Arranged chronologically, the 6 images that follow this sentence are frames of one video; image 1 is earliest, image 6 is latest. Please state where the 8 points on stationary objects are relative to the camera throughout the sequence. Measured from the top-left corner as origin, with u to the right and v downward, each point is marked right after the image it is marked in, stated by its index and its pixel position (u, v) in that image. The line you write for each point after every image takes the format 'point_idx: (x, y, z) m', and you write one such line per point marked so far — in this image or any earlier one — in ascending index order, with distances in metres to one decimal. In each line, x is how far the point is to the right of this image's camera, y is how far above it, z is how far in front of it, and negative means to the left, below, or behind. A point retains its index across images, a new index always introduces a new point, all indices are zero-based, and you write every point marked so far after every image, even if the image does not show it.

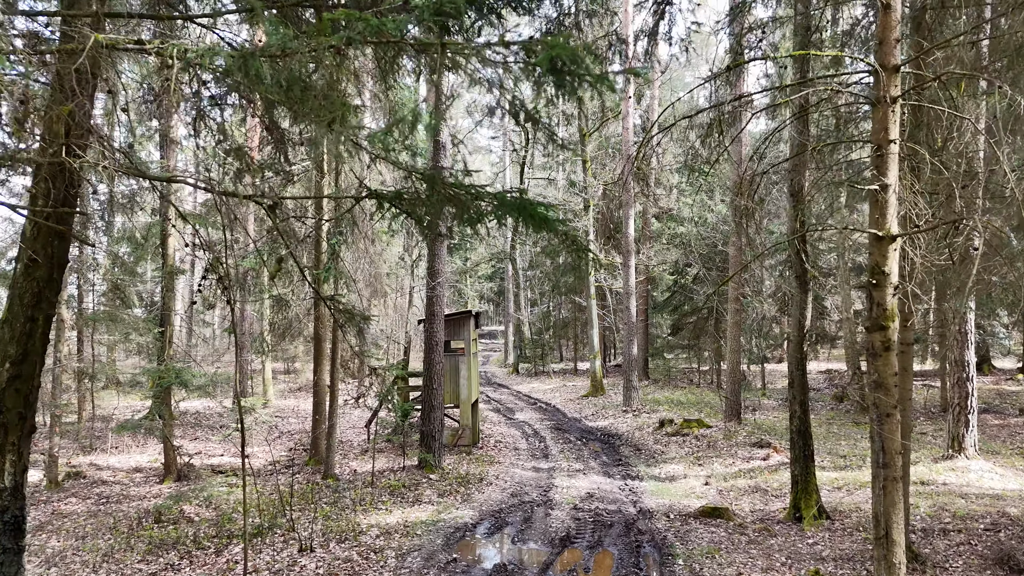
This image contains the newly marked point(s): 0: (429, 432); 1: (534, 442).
0: (-1.4, -2.5, +9.1) m
1: (+0.5, -3.6, +12.2) m
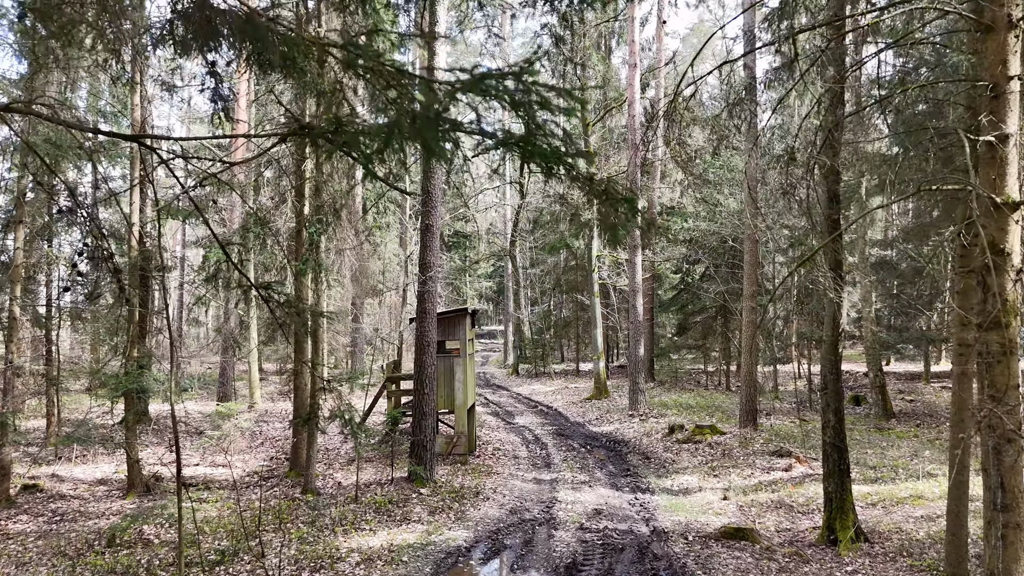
0: (-1.5, -2.4, +8.3) m
1: (+0.5, -3.5, +11.4) m
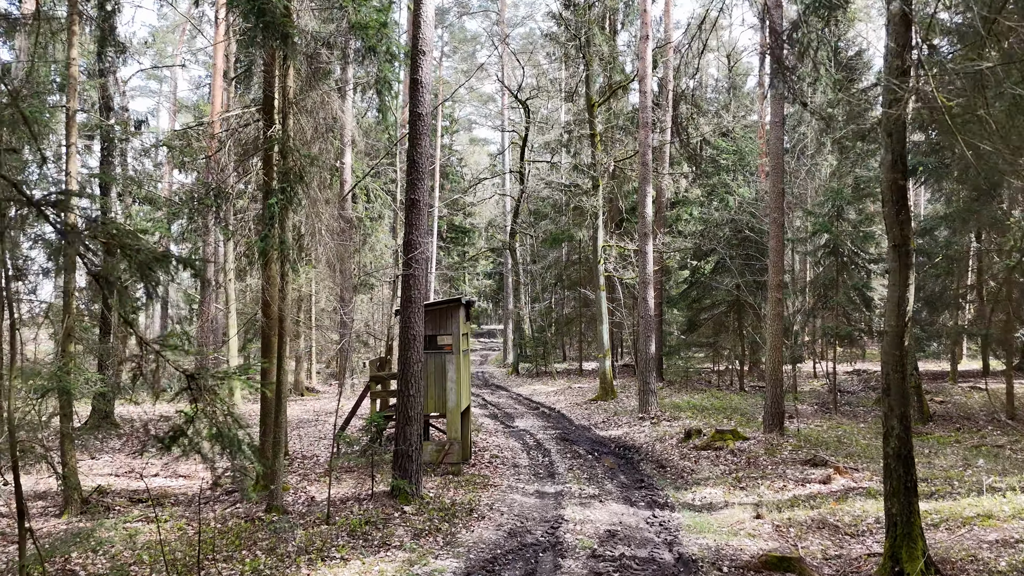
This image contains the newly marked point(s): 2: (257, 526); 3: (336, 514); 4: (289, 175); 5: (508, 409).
0: (-1.5, -2.2, +7.2) m
1: (+0.5, -3.3, +10.2) m
2: (-3.1, -2.9, +6.5) m
3: (-2.3, -2.9, +6.8) m
4: (-3.2, +1.6, +7.3) m
5: (-0.1, -3.6, +15.7) m
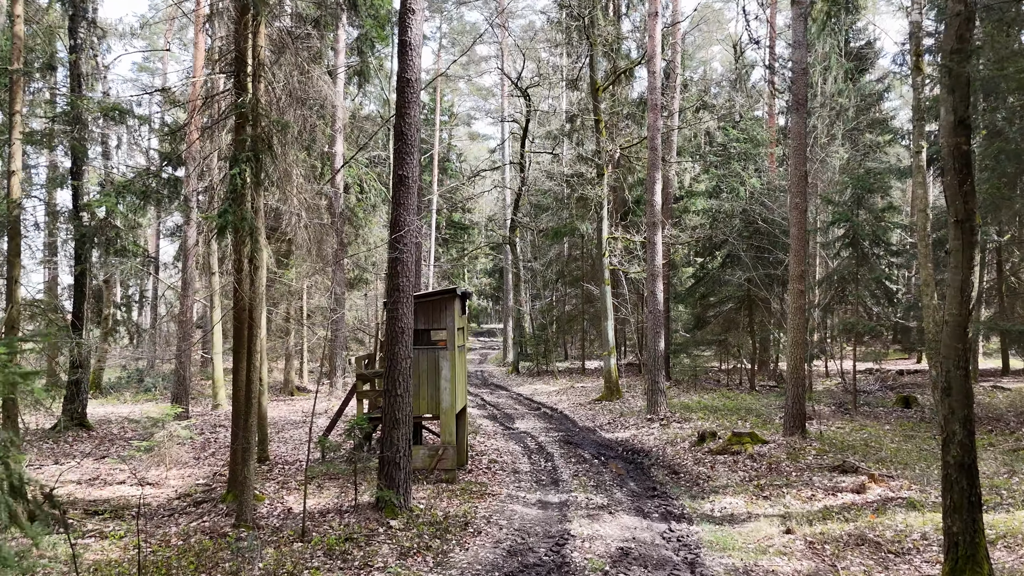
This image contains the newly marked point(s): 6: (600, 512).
0: (-1.5, -2.1, +6.4) m
1: (+0.5, -3.1, +9.5) m
2: (-3.1, -2.8, +5.8) m
3: (-2.3, -2.7, +6.1) m
4: (-3.2, +1.8, +6.5) m
5: (-0.1, -3.4, +14.9) m
6: (+1.2, -3.0, +7.1) m
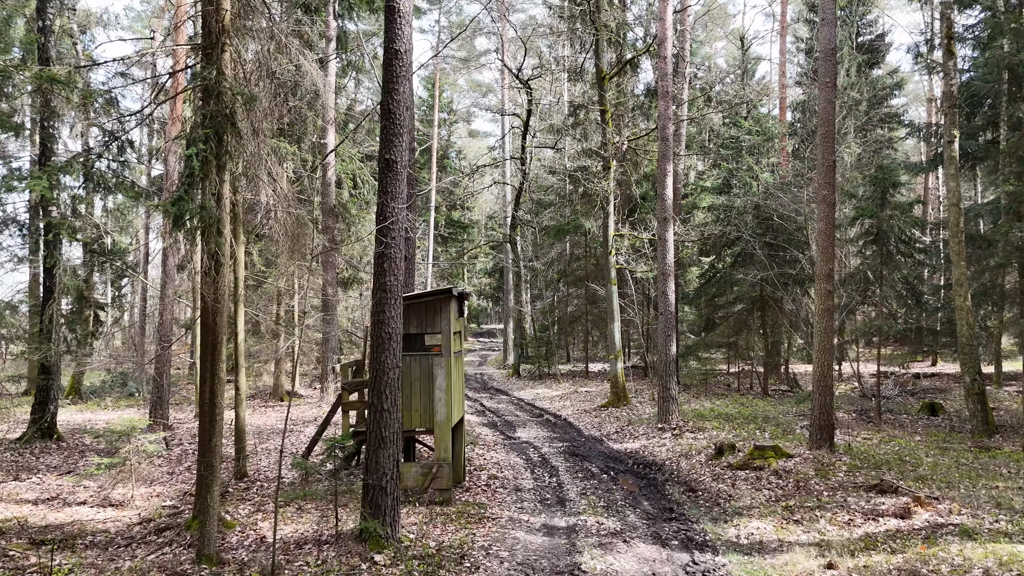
0: (-1.4, -2.1, +5.6) m
1: (+0.5, -3.1, +8.7) m
2: (-3.1, -2.8, +5.0) m
3: (-2.2, -2.7, +5.3) m
4: (-3.1, +1.8, +5.8) m
5: (-0.1, -3.4, +14.1) m
6: (+1.2, -3.0, +6.4) m
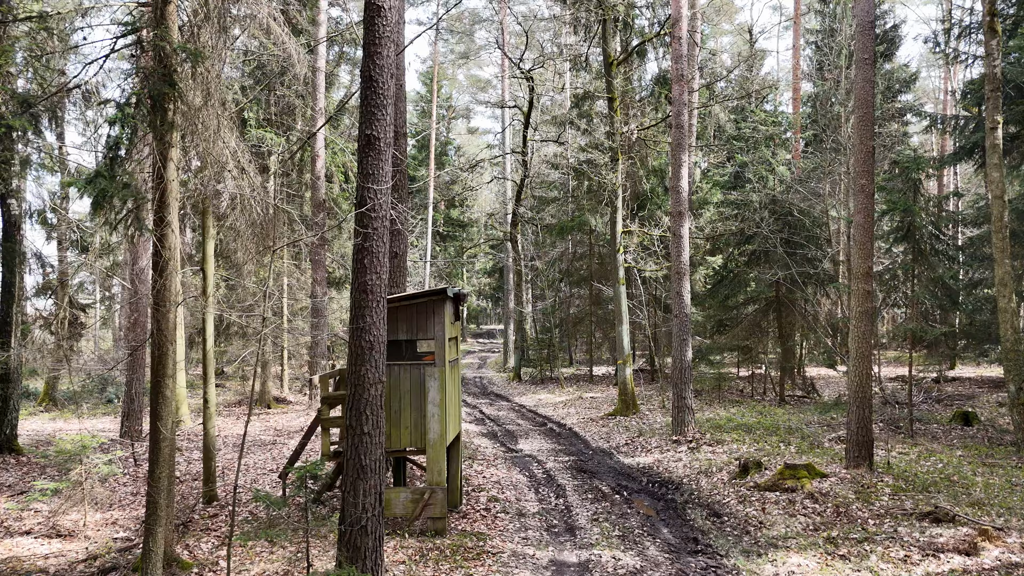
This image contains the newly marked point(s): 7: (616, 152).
0: (-1.4, -2.1, +4.7) m
1: (+0.5, -3.1, +7.8) m
2: (-3.1, -2.8, +4.1) m
3: (-2.2, -2.7, +4.4) m
4: (-3.1, +1.8, +4.9) m
5: (-0.1, -3.4, +13.2) m
6: (+1.3, -3.0, +5.5) m
7: (+2.8, +3.7, +14.4) m
